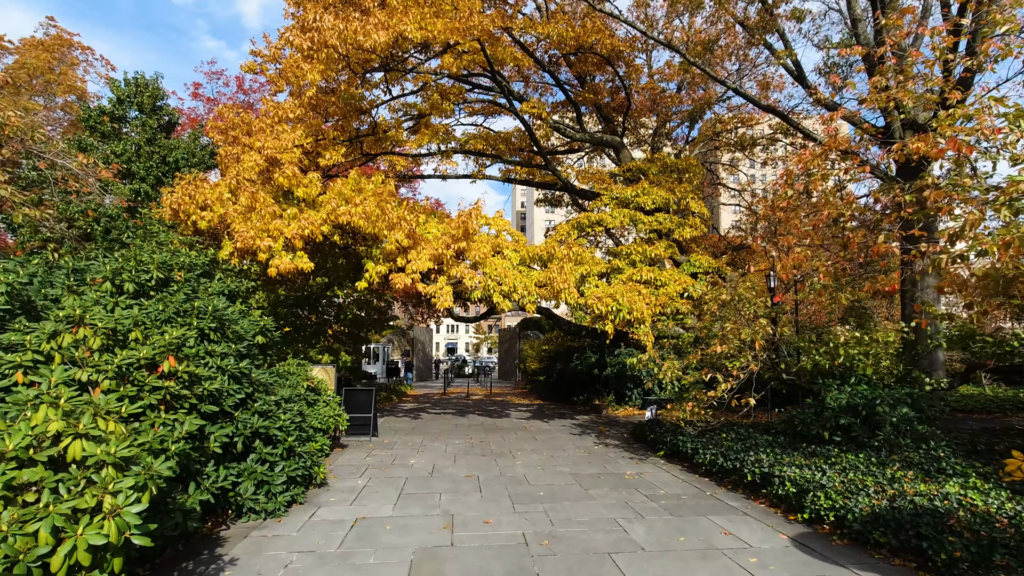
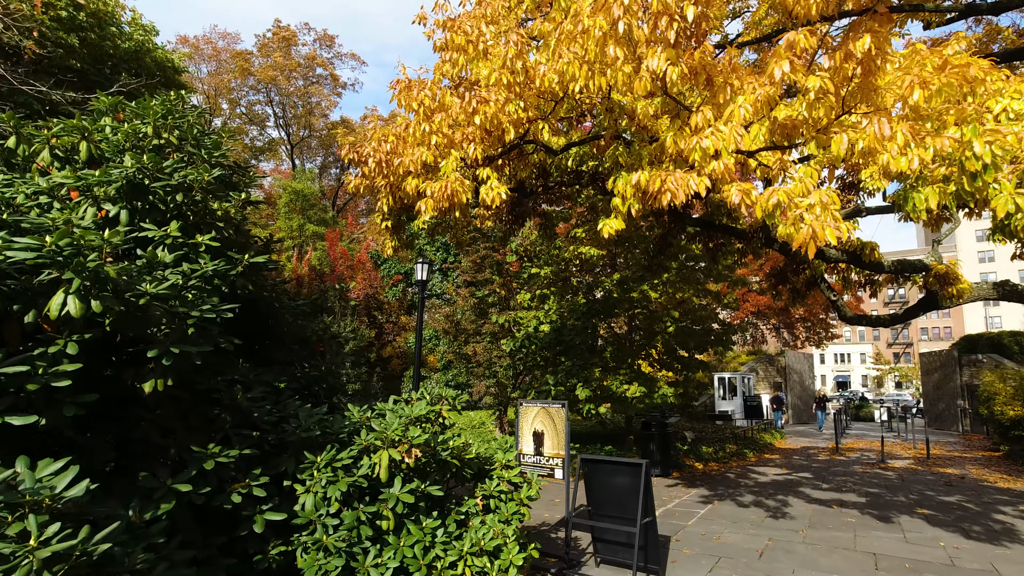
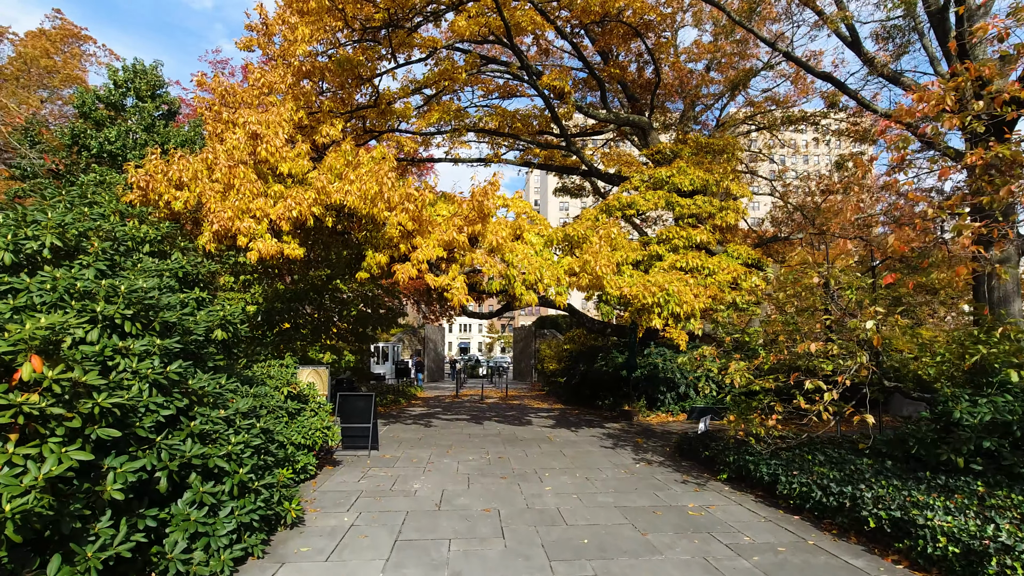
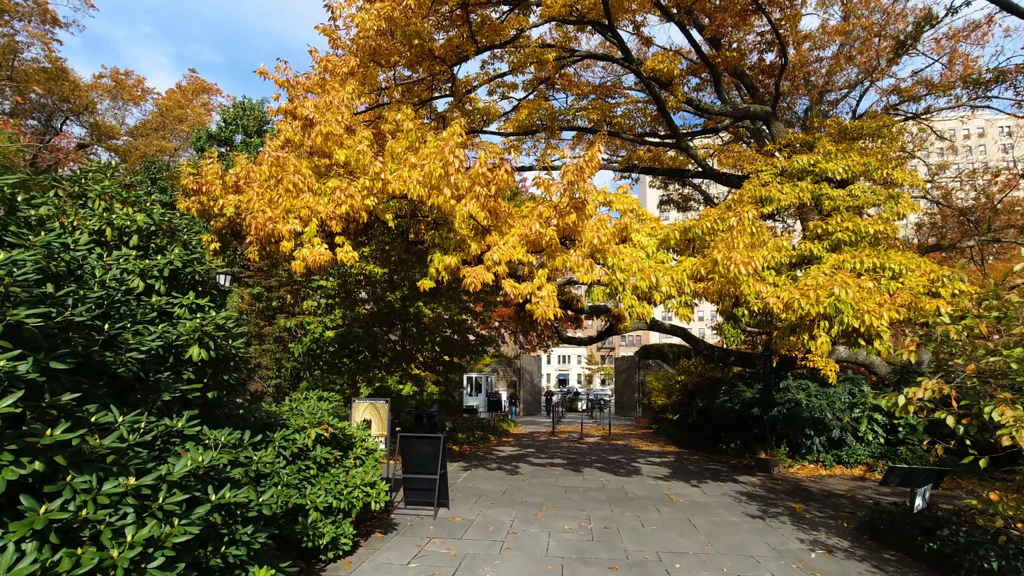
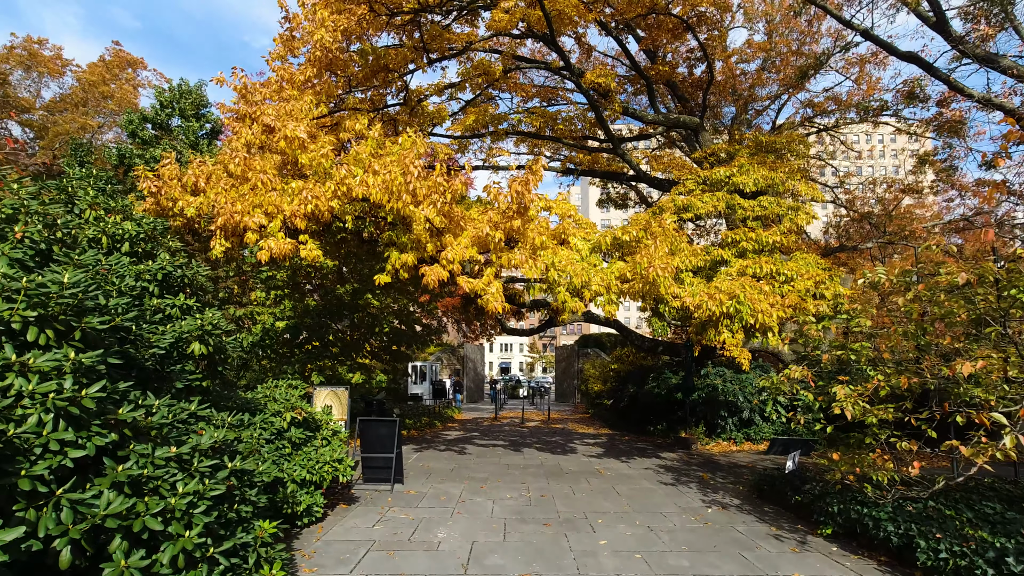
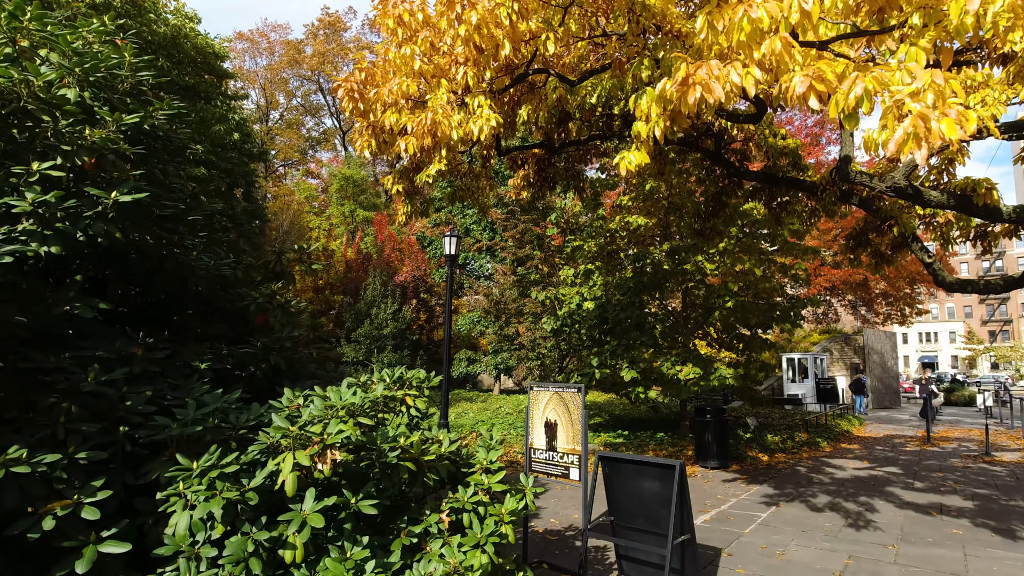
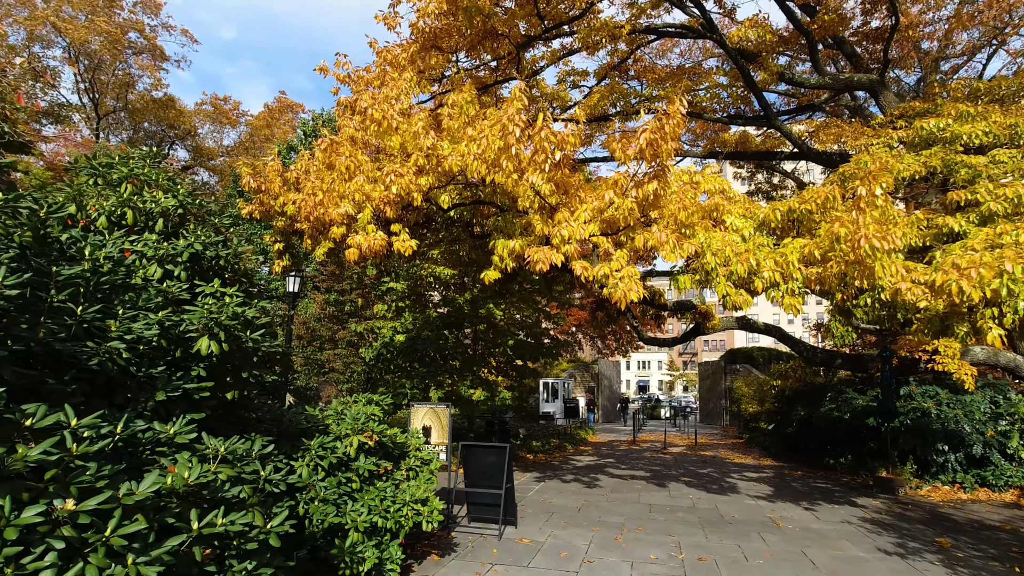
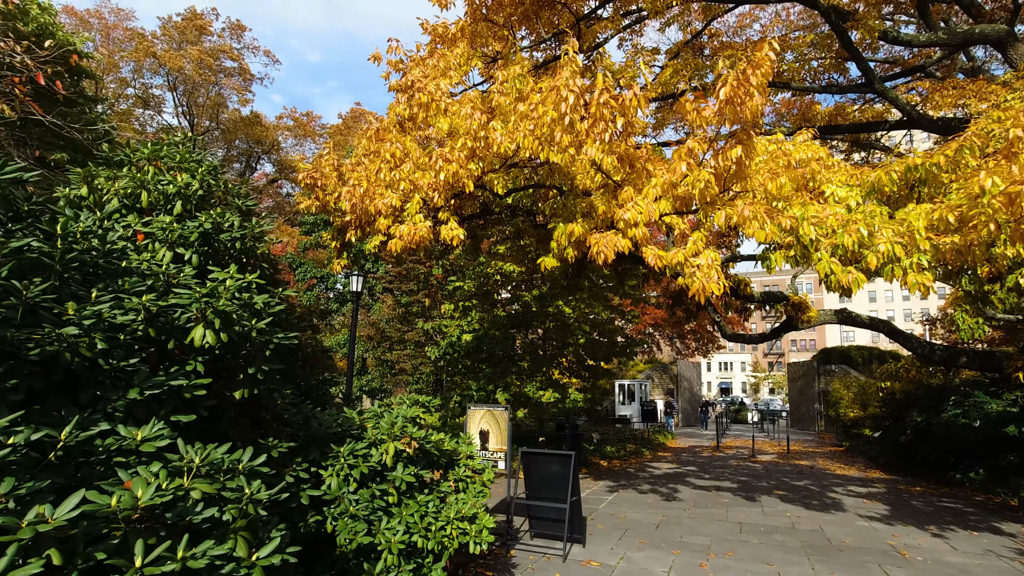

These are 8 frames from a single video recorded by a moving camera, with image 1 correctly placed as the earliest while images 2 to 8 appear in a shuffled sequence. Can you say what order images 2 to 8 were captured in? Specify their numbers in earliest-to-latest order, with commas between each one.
3, 5, 4, 7, 8, 2, 6
